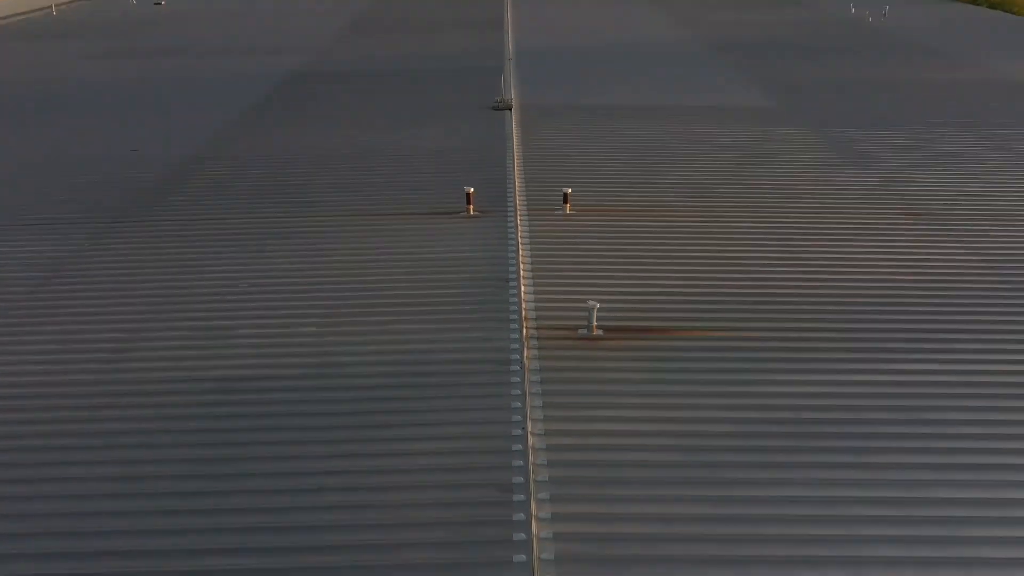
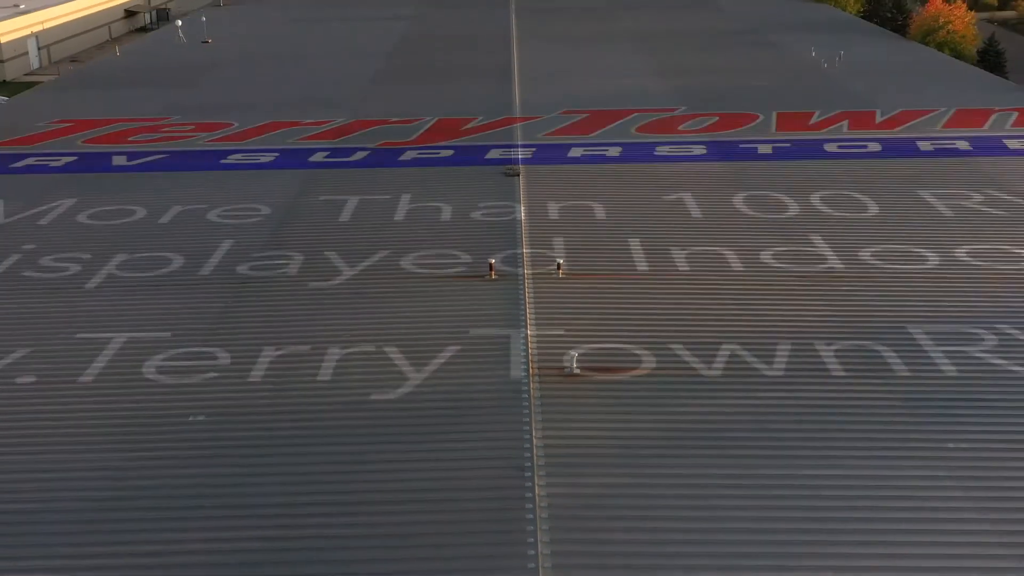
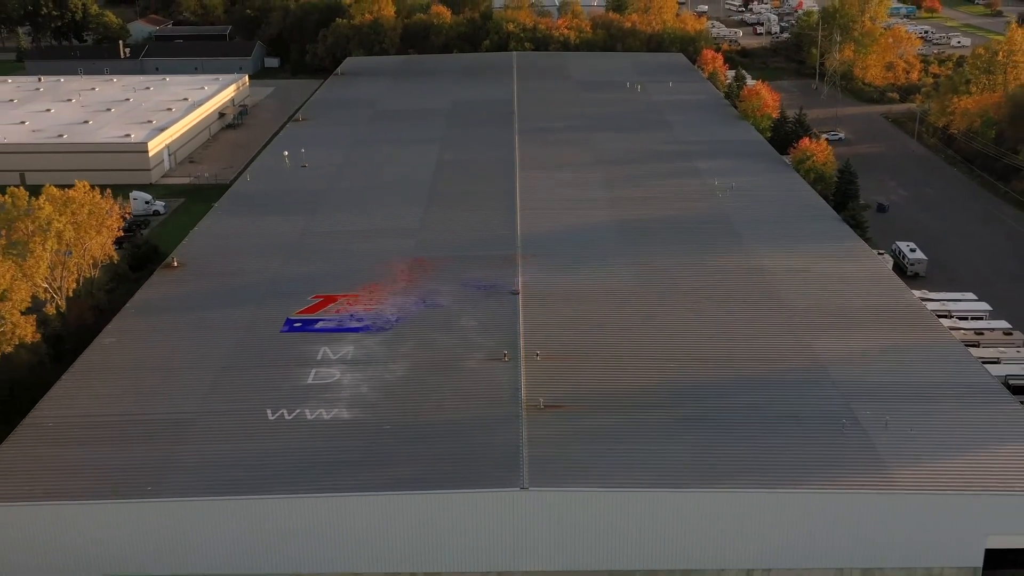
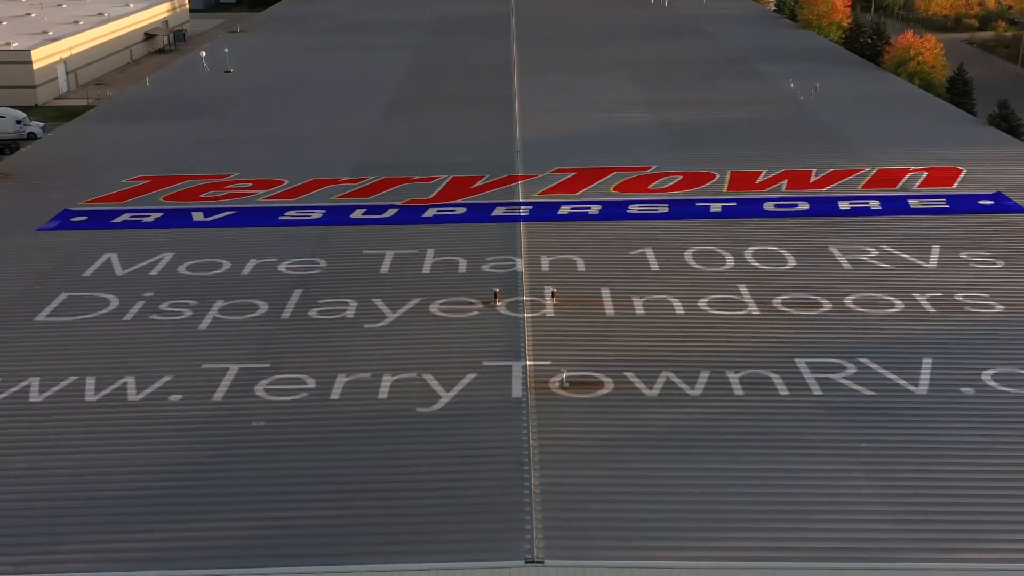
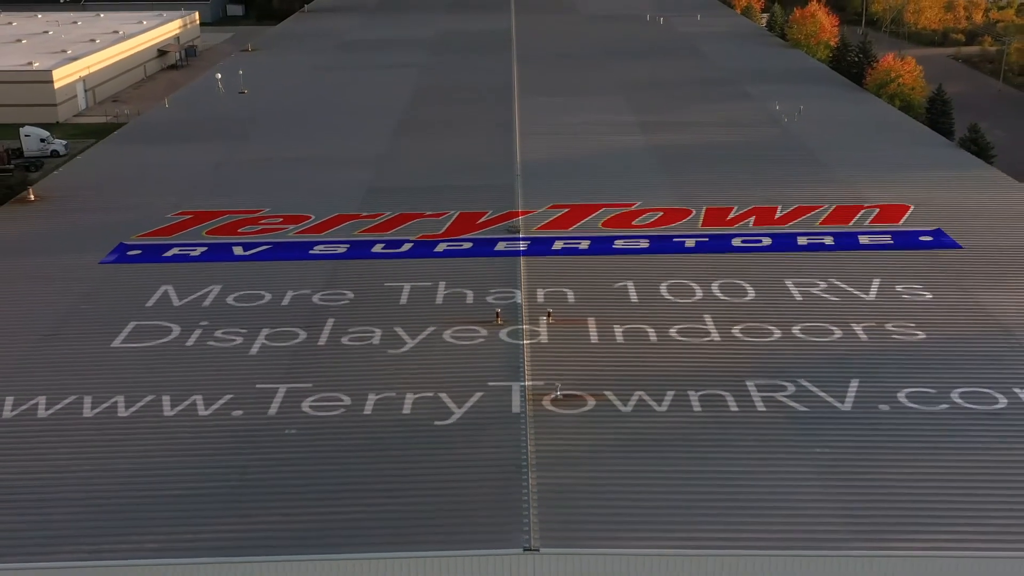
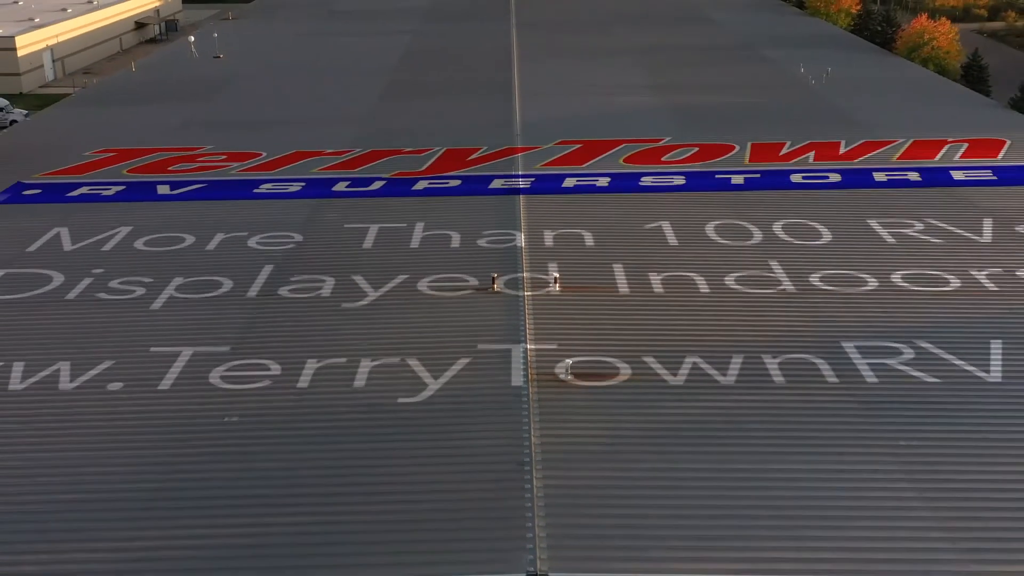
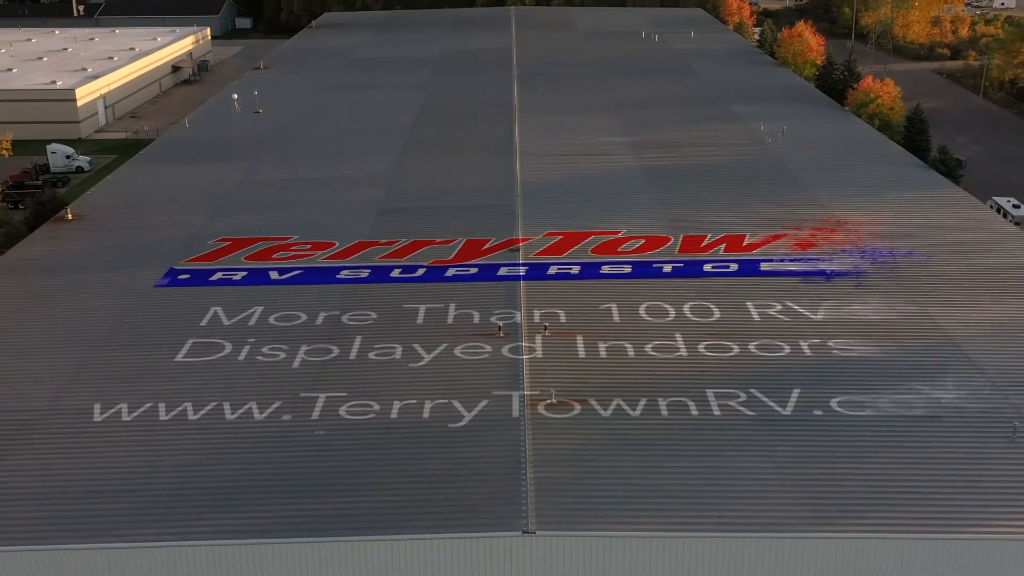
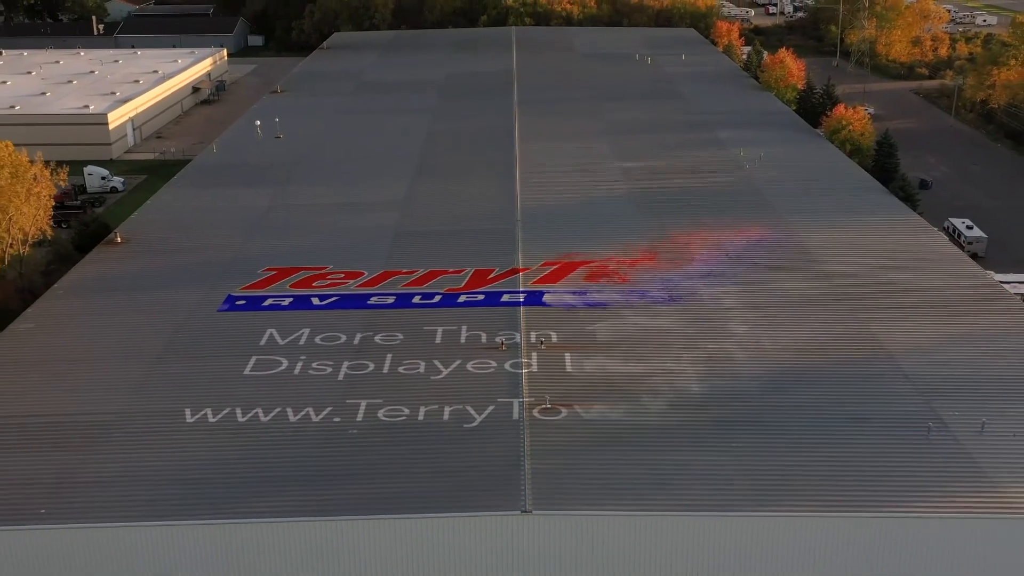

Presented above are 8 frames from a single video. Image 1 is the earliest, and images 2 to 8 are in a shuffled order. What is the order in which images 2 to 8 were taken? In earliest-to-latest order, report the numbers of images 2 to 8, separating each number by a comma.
2, 6, 4, 5, 7, 8, 3
